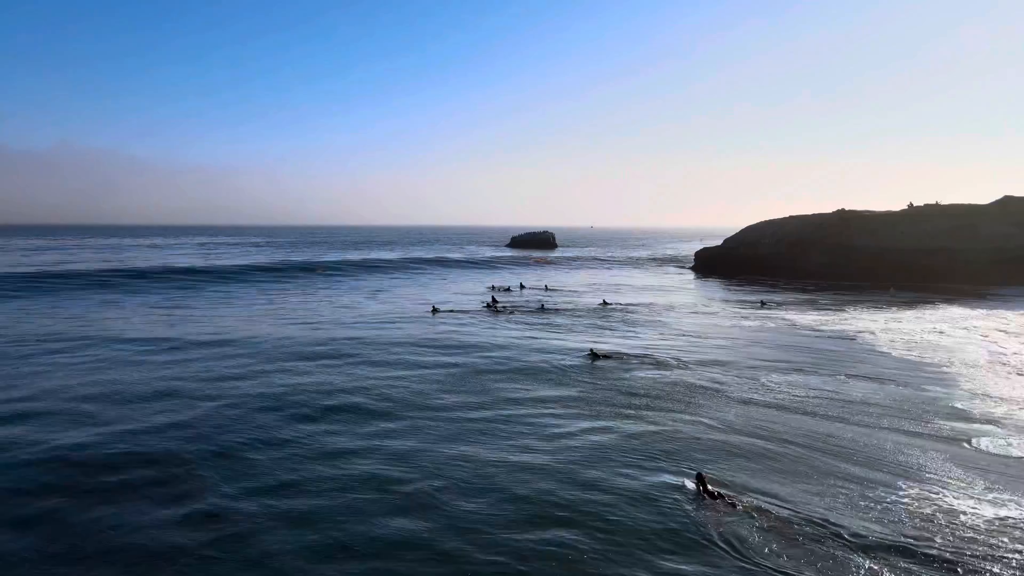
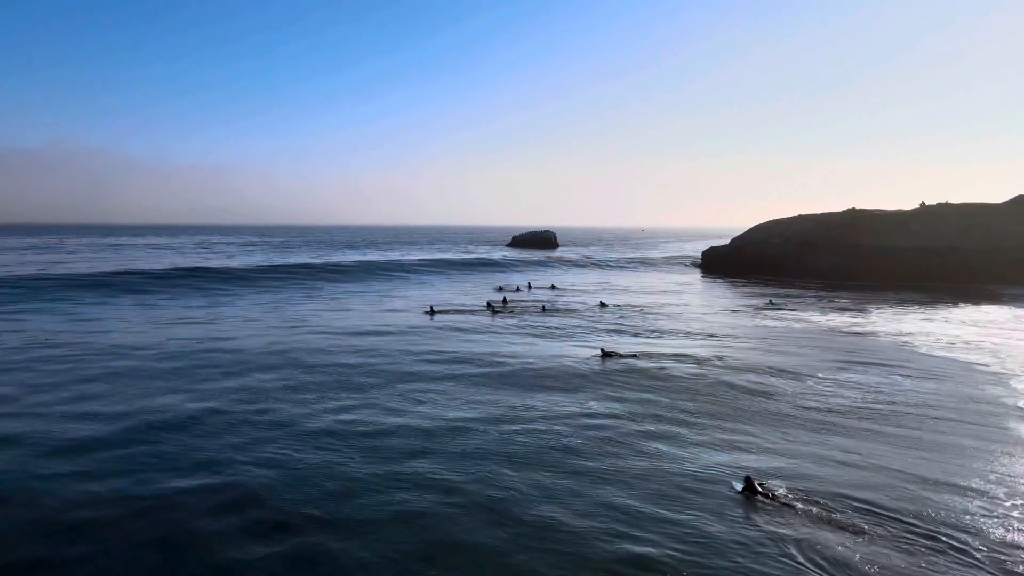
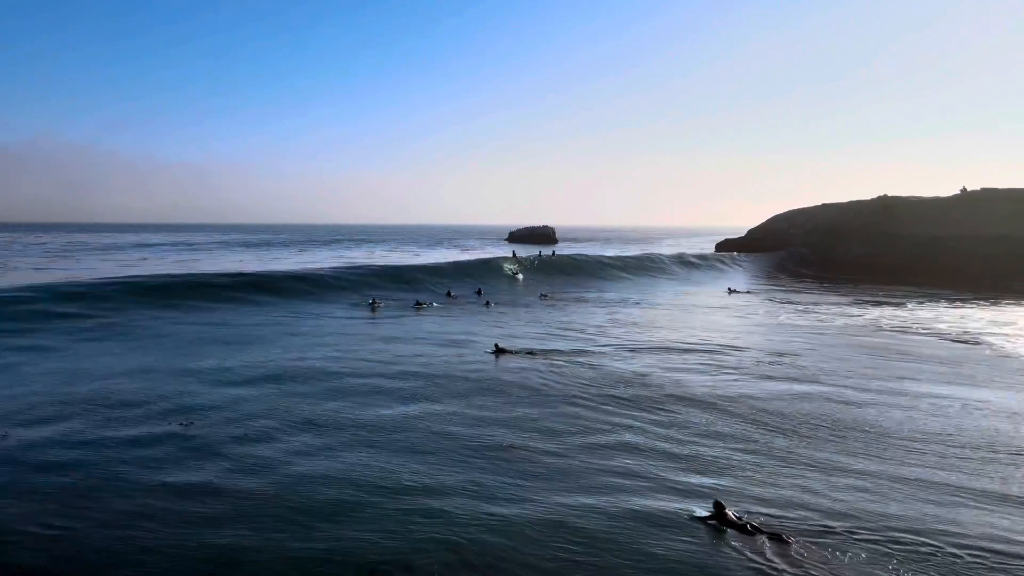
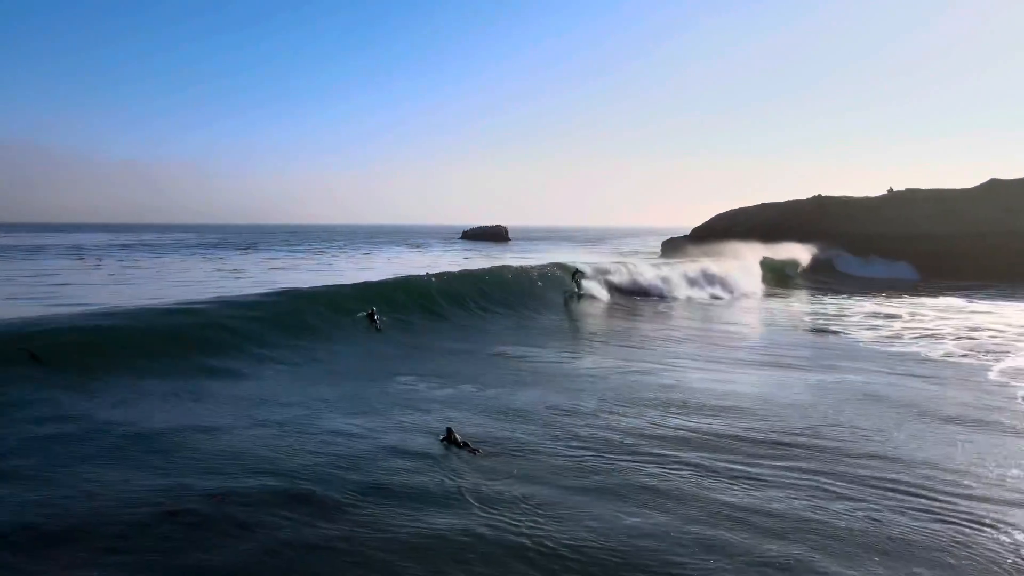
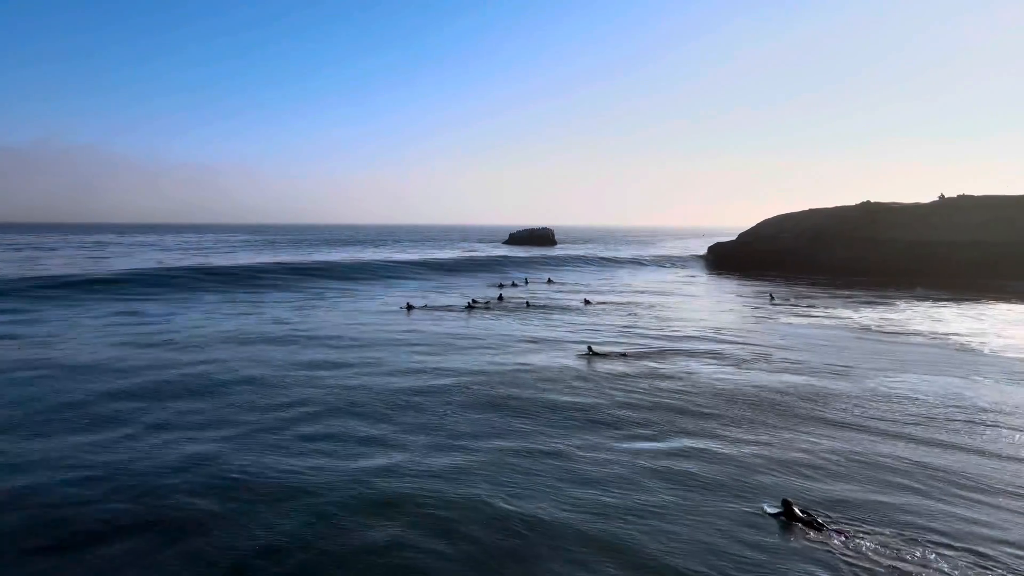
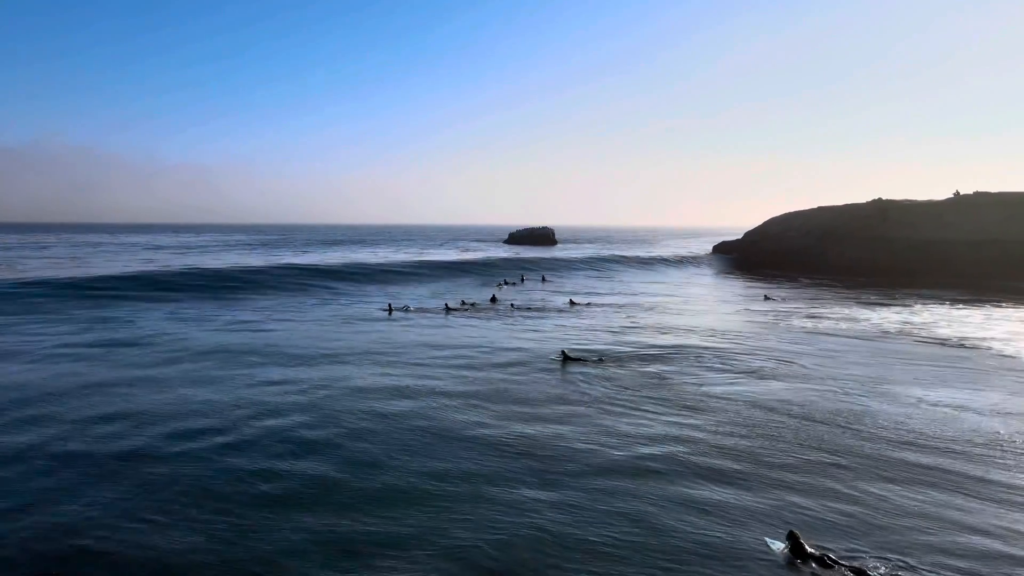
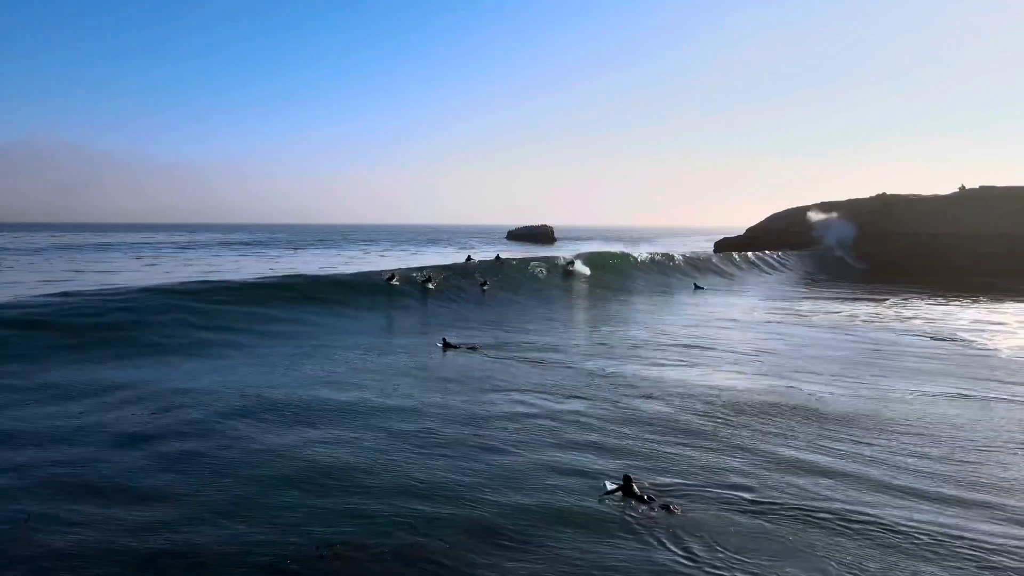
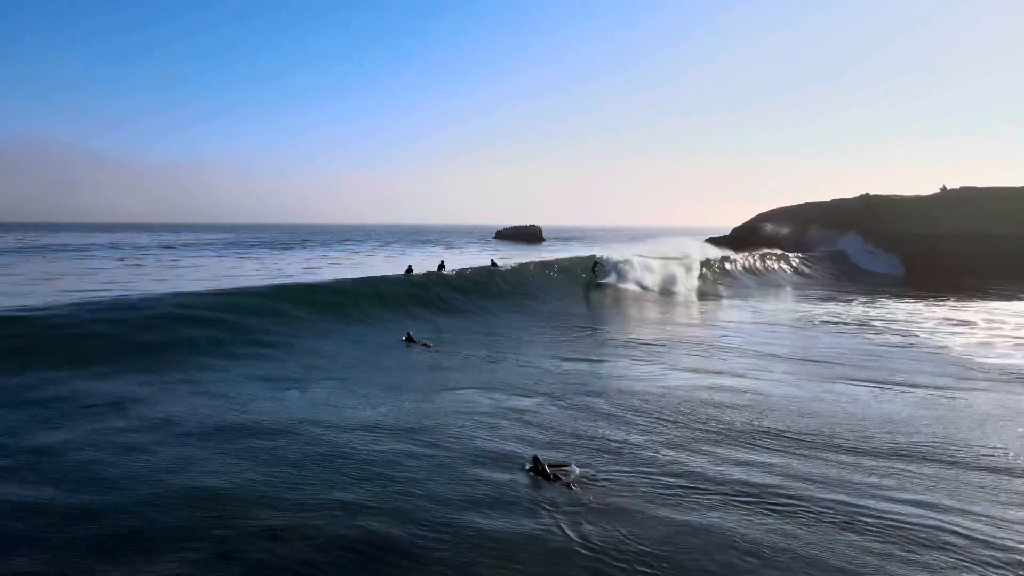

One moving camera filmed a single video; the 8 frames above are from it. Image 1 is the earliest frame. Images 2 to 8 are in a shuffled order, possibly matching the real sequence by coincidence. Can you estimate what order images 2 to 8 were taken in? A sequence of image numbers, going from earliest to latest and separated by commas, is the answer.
2, 5, 6, 3, 7, 8, 4
